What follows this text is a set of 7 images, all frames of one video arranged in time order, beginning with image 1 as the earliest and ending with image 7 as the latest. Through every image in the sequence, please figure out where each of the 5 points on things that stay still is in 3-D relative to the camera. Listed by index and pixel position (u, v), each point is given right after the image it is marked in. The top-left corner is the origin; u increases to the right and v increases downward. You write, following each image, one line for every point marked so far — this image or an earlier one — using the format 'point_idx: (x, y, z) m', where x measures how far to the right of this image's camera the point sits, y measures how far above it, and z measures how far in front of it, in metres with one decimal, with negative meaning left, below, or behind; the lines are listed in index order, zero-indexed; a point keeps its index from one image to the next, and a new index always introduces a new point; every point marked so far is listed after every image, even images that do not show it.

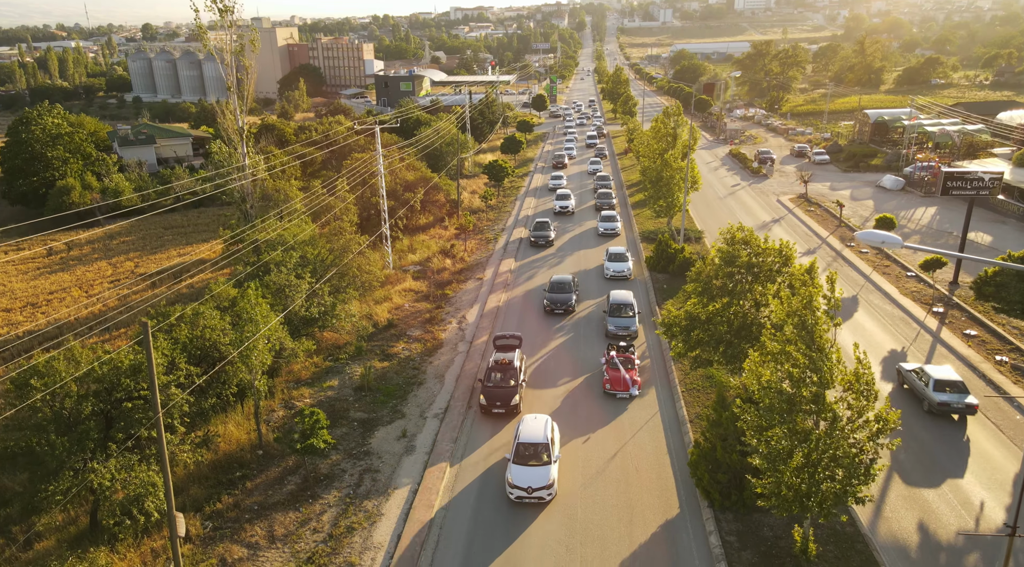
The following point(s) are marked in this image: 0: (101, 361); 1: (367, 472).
0: (-8.4, -1.5, +15.2) m
1: (-3.6, -4.7, +18.4) m
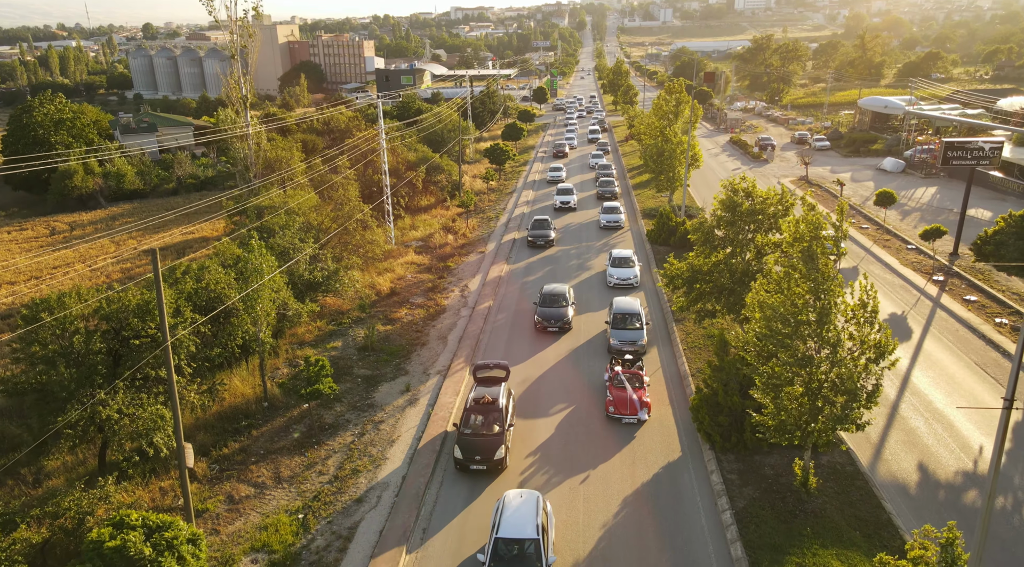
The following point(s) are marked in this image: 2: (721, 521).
0: (-8.4, -0.3, +15.4) m
1: (-3.6, -3.5, +18.5) m
2: (+4.0, -4.5, +14.2) m
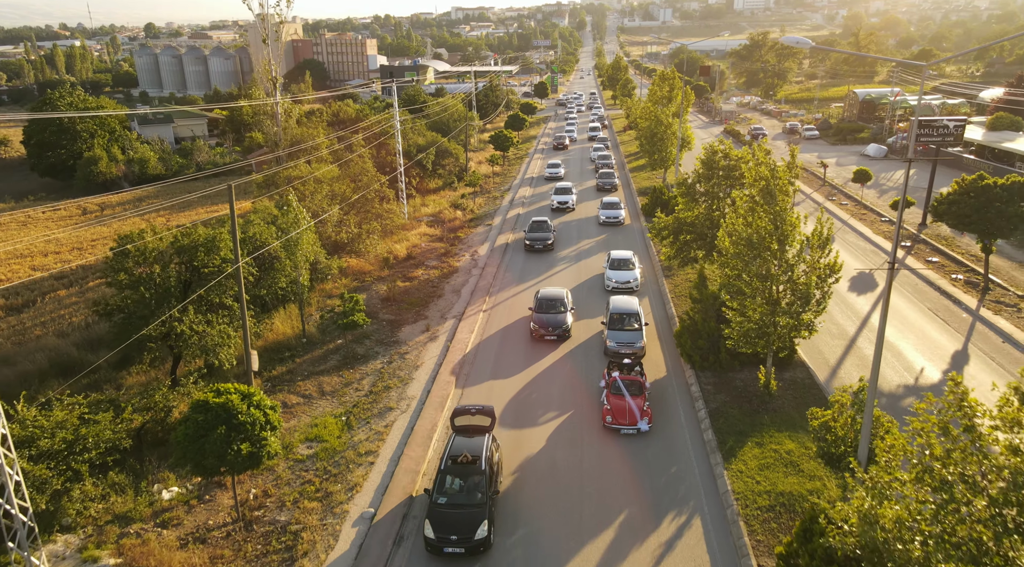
0: (-8.1, +1.2, +18.2) m
1: (-3.3, -2.0, +21.3) m
2: (+4.3, -3.0, +17.0) m
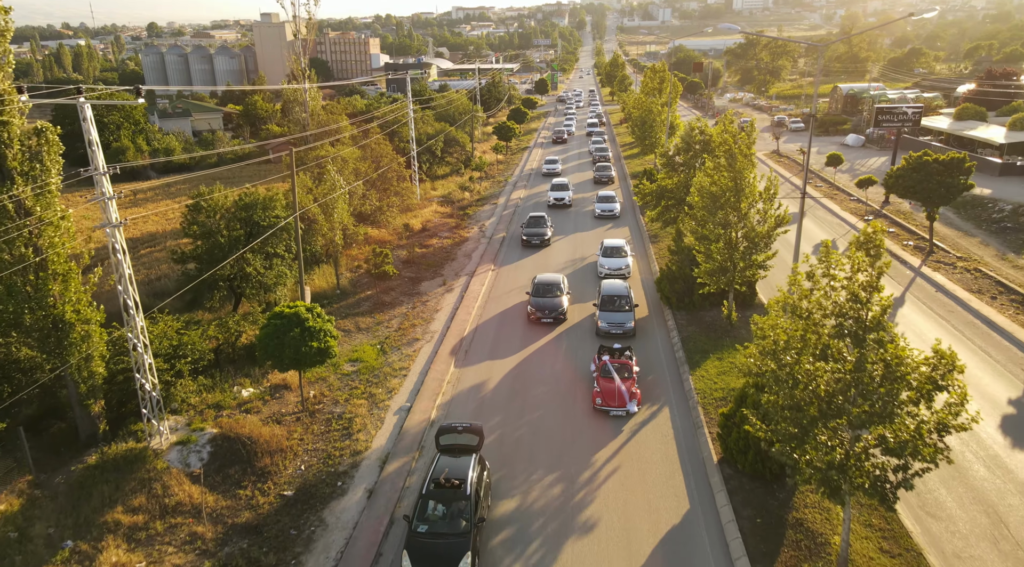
0: (-7.9, +2.6, +21.8) m
1: (-3.1, -0.6, +24.9) m
2: (+4.4, -1.6, +20.7) m
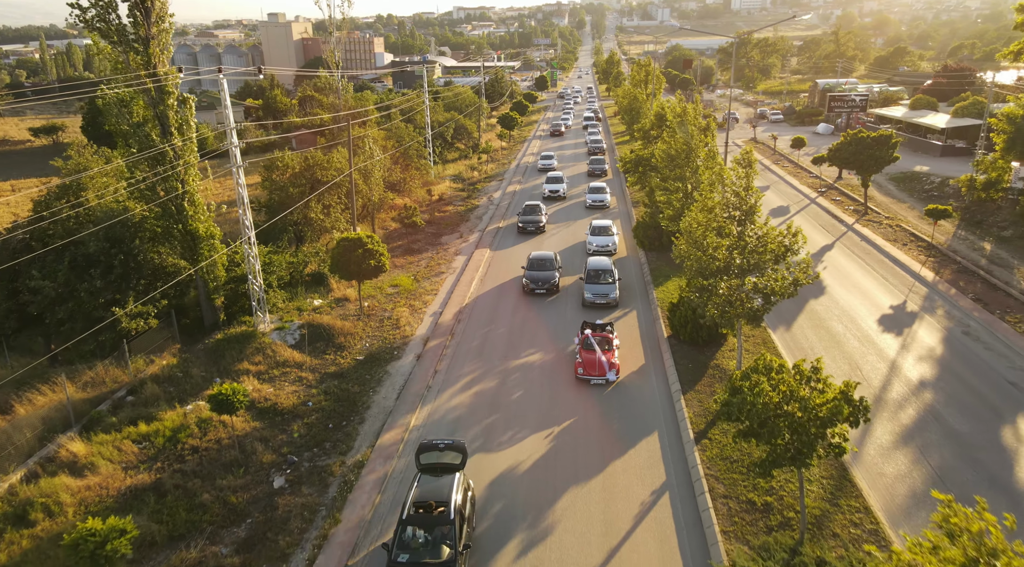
0: (-7.7, +4.7, +27.6) m
1: (-2.9, +1.5, +30.7) m
2: (+4.6, +0.4, +26.4) m
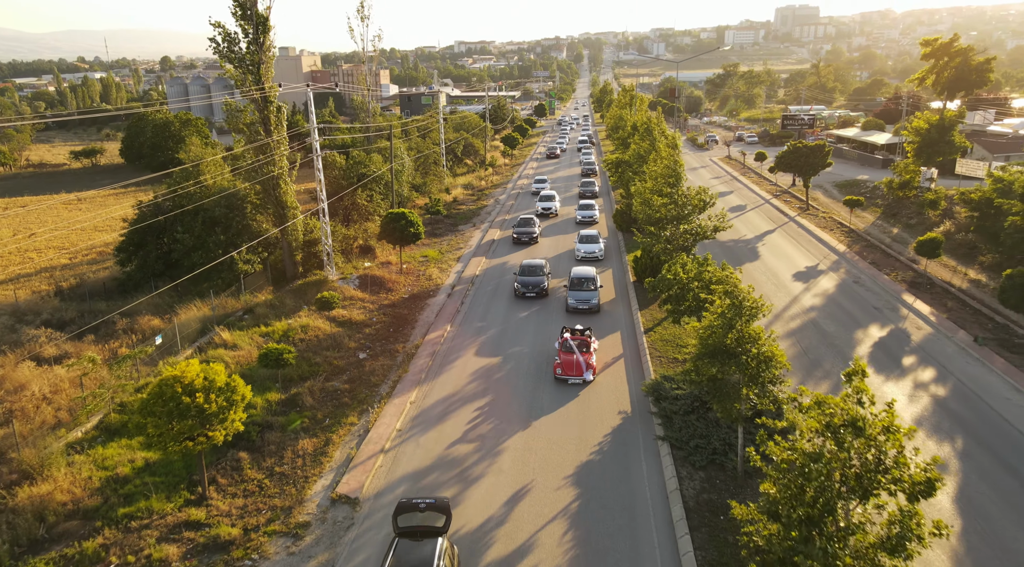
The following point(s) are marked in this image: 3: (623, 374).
0: (-7.5, +5.9, +34.9) m
1: (-2.7, +2.5, +37.9) m
2: (+4.9, +1.7, +33.6) m
3: (+2.9, -2.4, +19.1) m
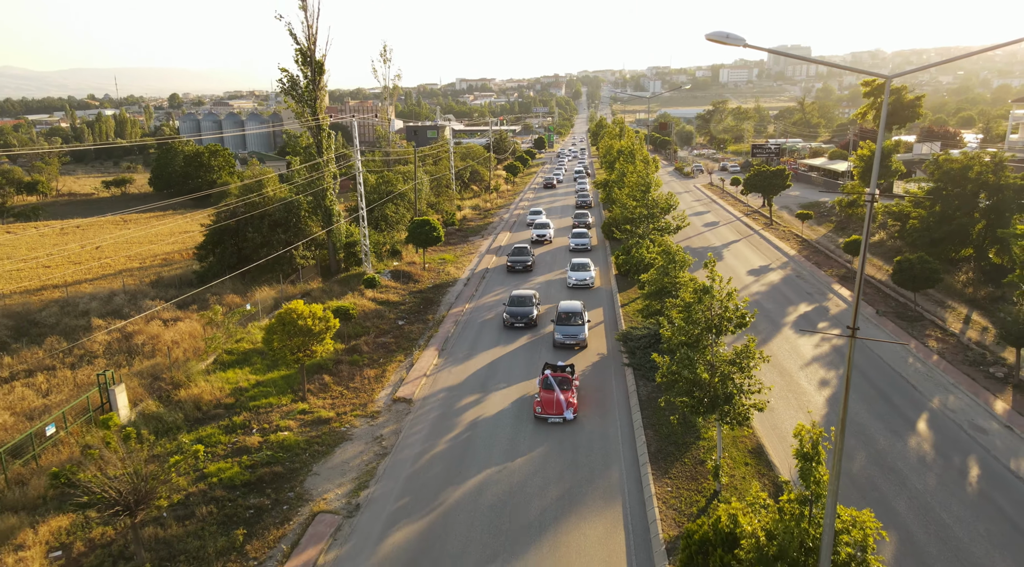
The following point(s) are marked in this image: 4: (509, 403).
0: (-7.3, +5.8, +41.3) m
1: (-2.5, +2.3, +44.2) m
2: (+5.0, +1.7, +39.8) m
3: (+3.1, -1.7, +25.2) m
4: (-0.1, -3.2, +19.6) m
